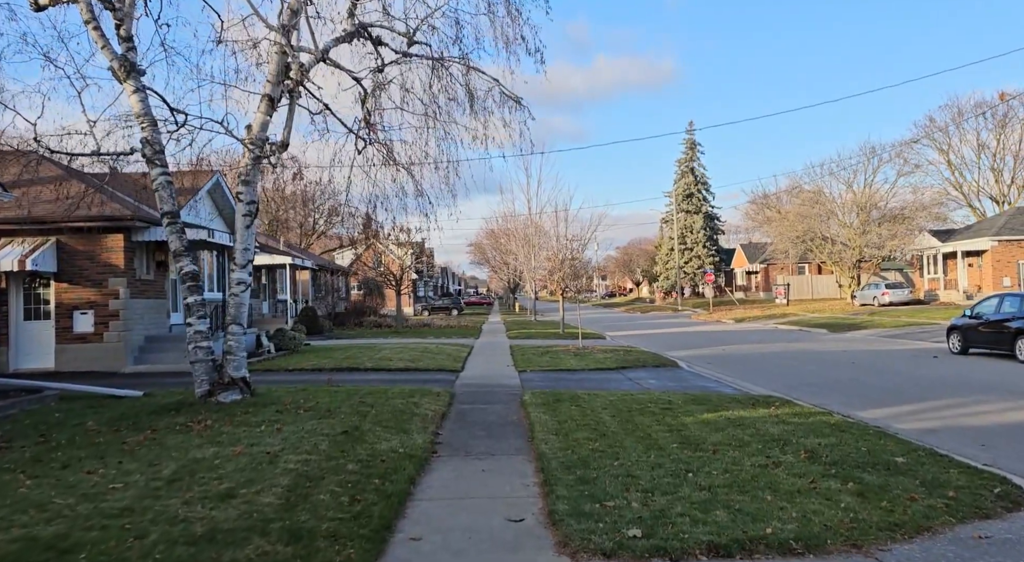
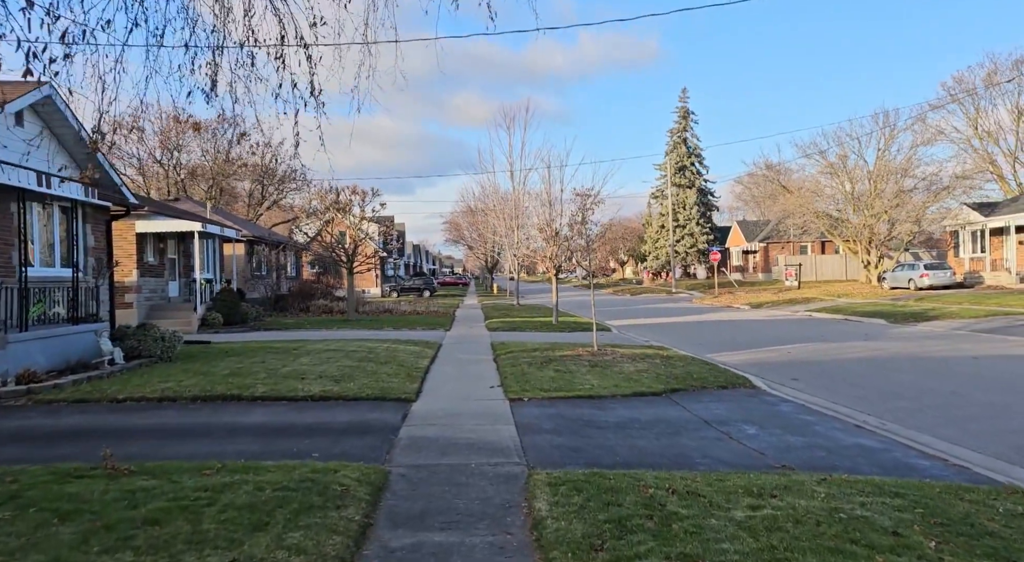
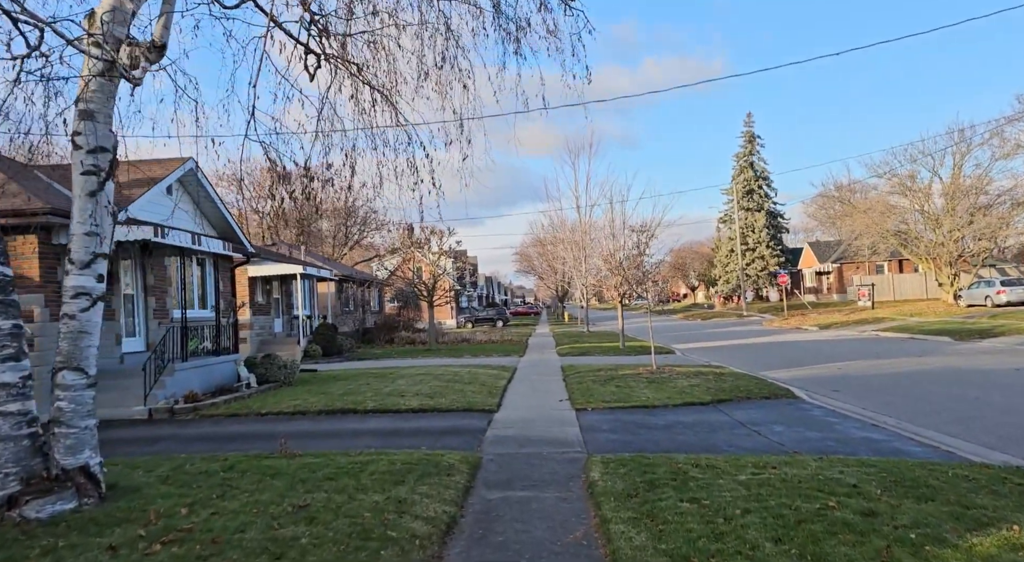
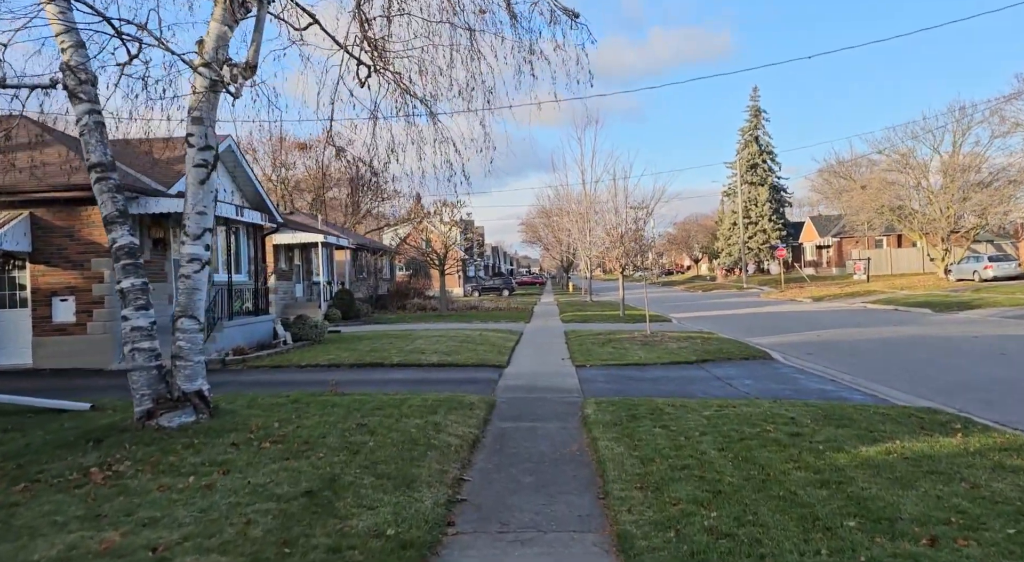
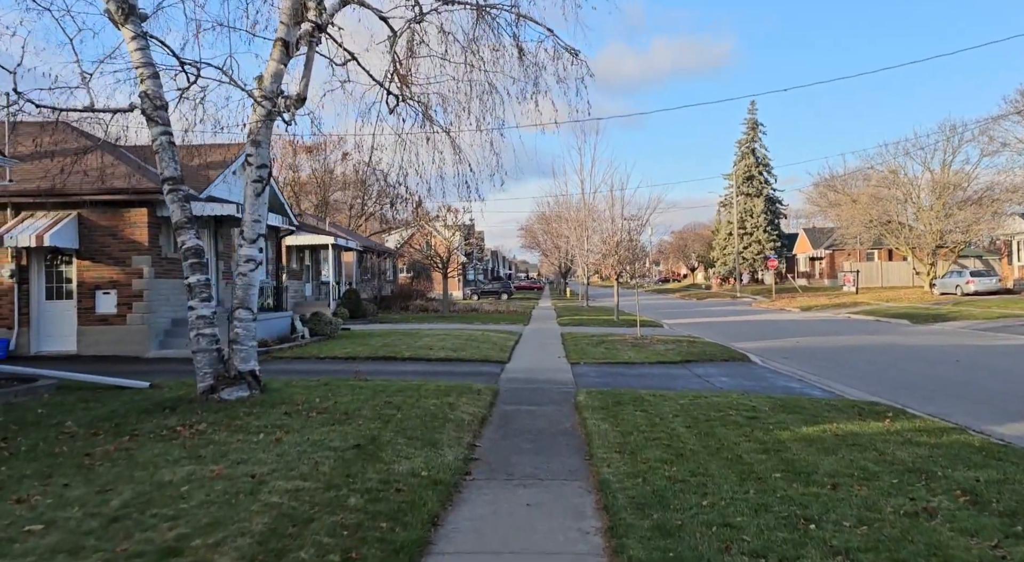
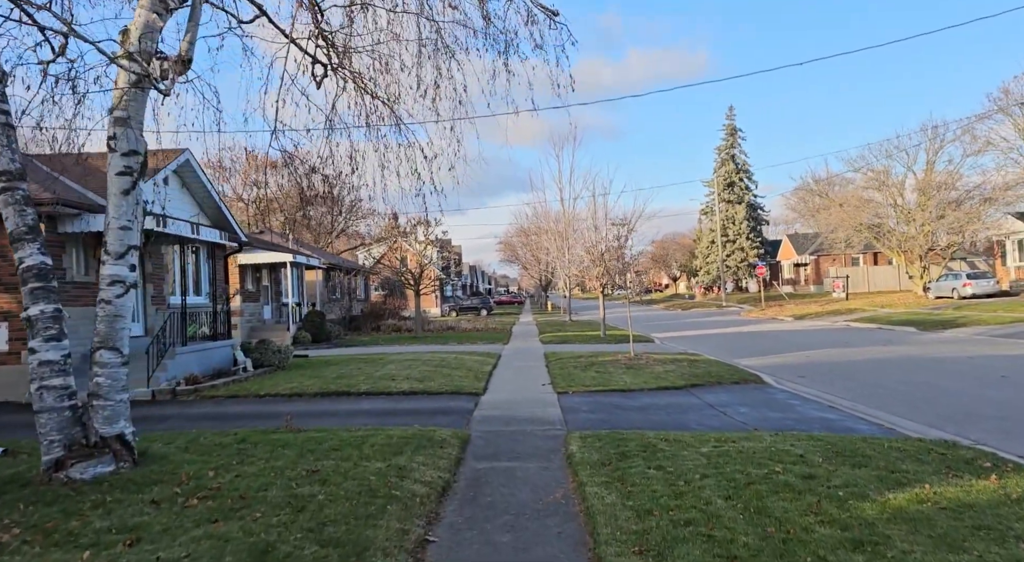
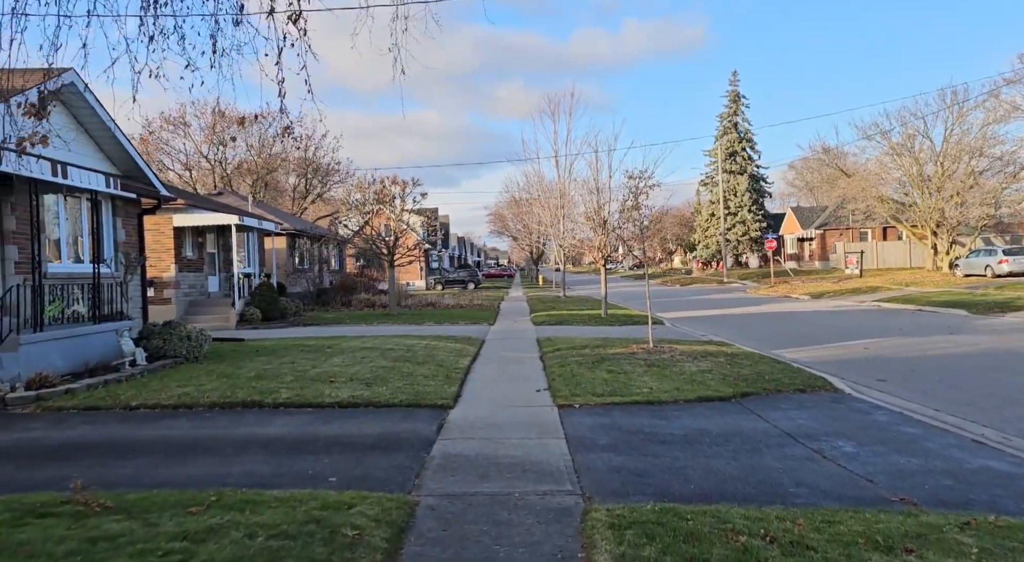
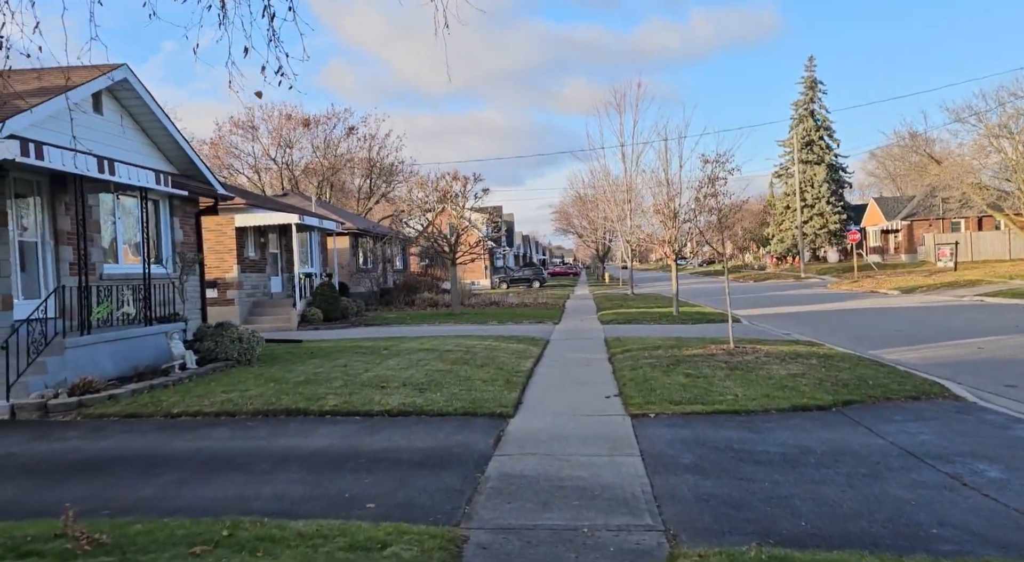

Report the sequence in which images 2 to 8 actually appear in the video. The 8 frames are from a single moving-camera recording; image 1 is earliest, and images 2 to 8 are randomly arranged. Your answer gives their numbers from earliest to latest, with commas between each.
5, 4, 6, 3, 2, 7, 8
